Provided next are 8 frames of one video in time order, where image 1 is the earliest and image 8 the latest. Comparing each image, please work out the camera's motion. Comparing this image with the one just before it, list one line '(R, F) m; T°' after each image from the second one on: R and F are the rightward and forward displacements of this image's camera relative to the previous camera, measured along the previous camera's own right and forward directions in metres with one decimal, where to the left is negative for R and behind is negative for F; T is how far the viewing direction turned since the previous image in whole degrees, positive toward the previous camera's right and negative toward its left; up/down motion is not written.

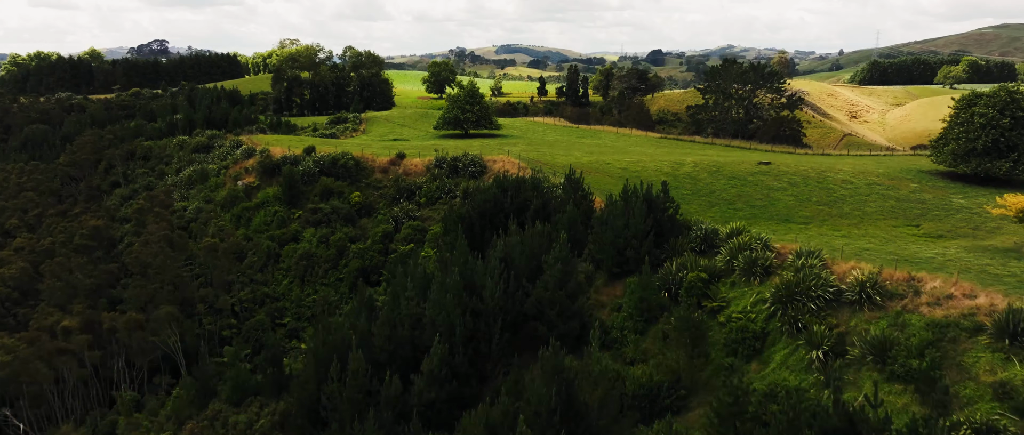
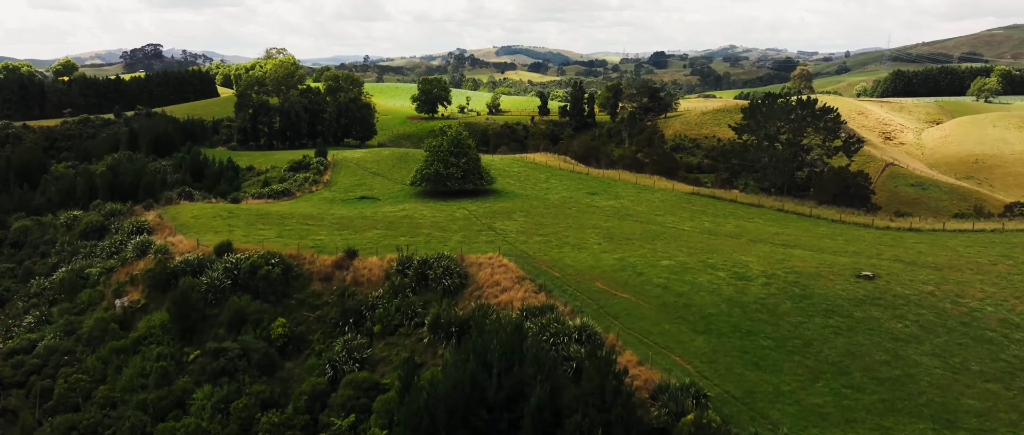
(+0.3, +8.9) m; 0°
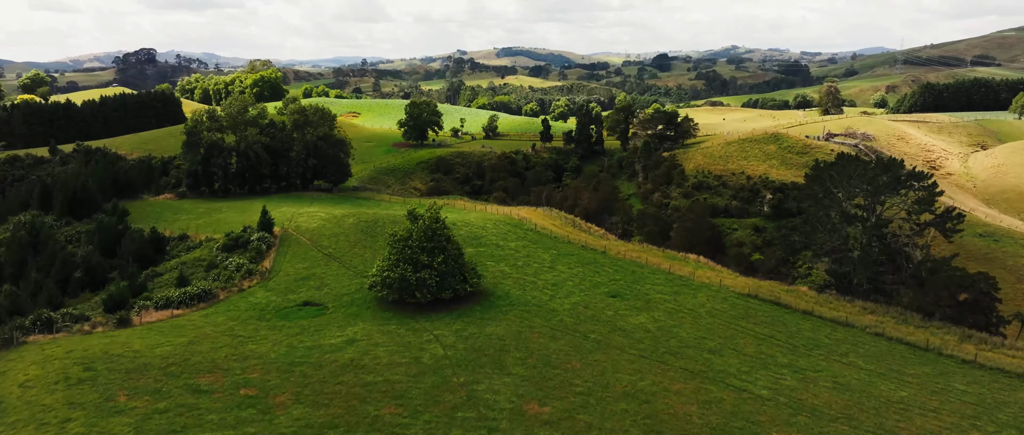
(+0.3, +9.5) m; 0°
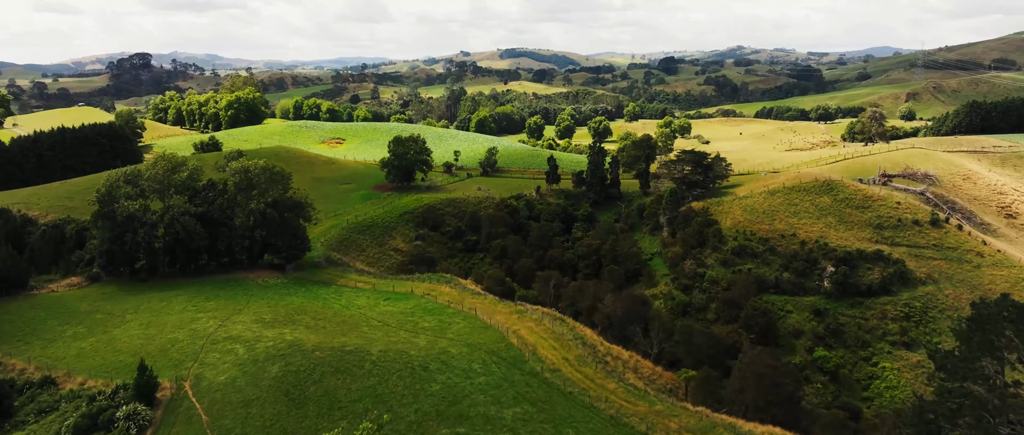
(+0.3, +11.4) m; 0°
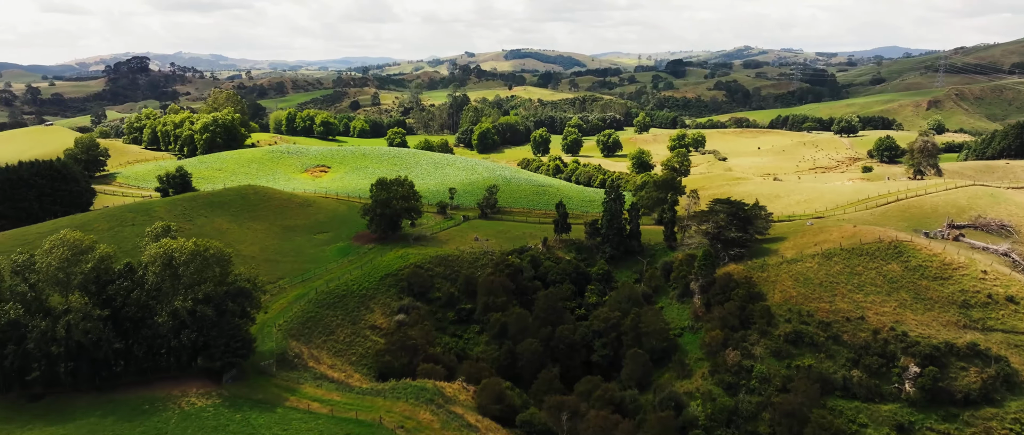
(+0.2, +9.8) m; 0°
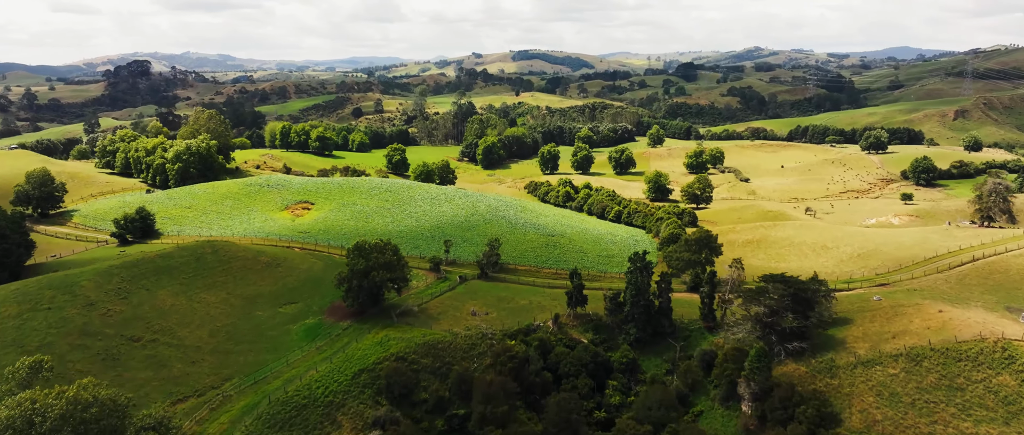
(+0.2, +9.9) m; -1°
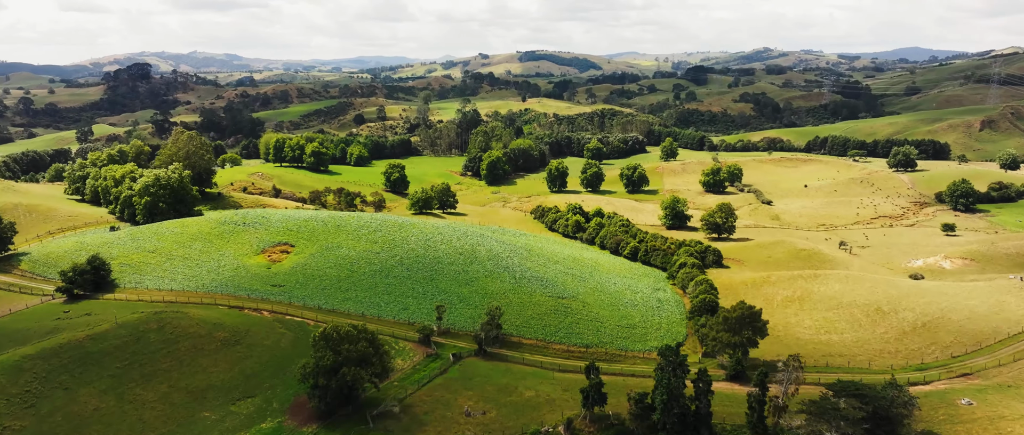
(+0.2, +9.0) m; -1°
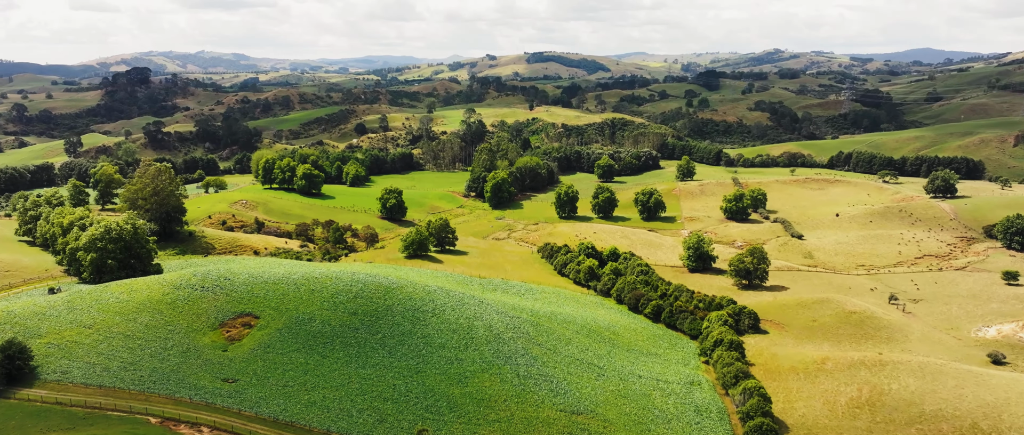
(+0.2, +11.2) m; -1°
